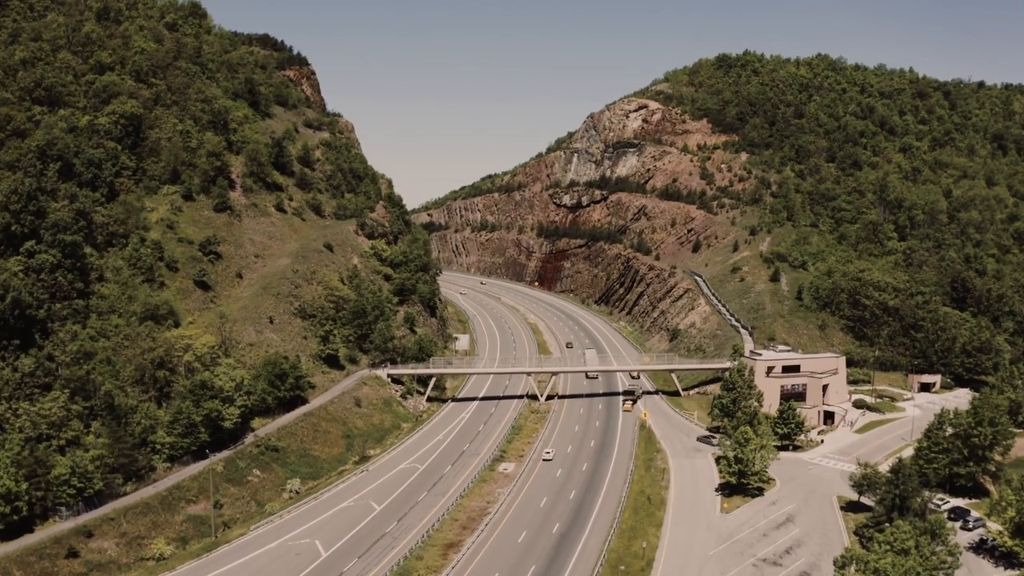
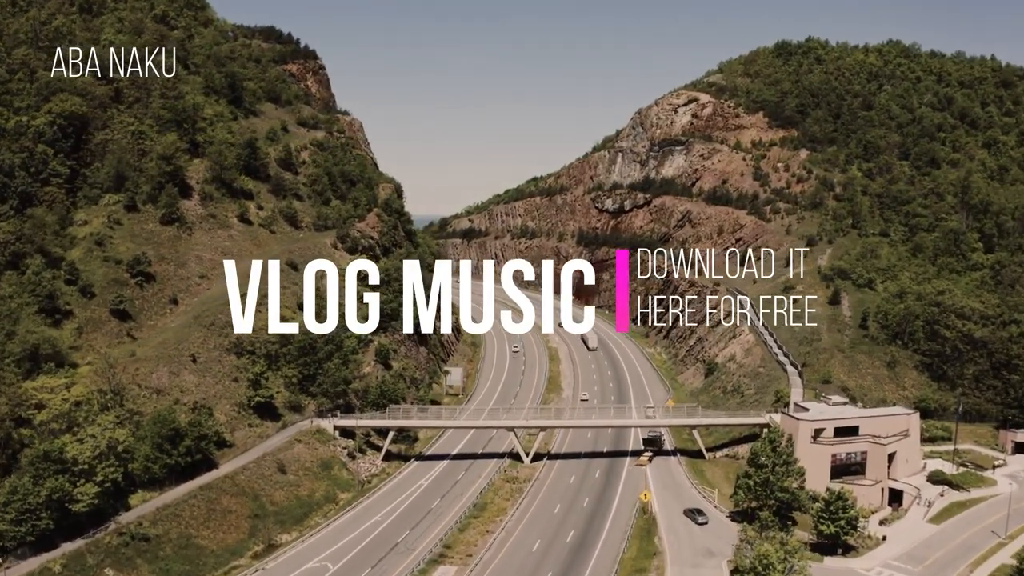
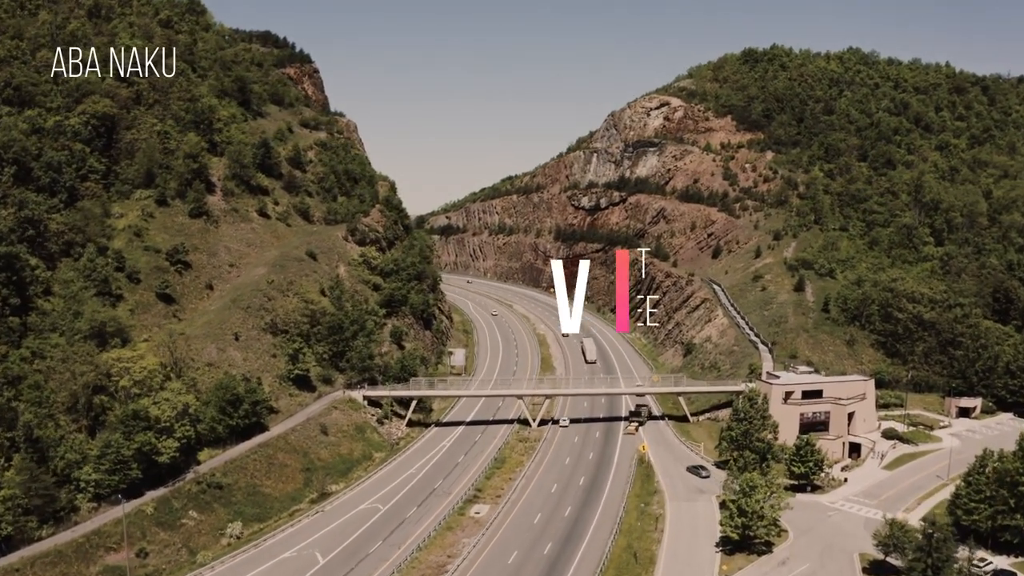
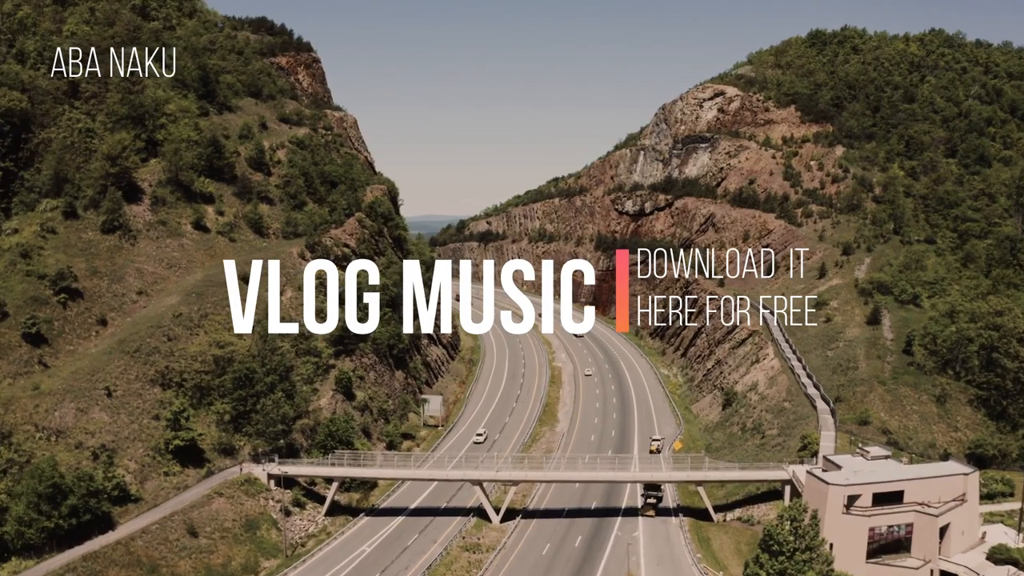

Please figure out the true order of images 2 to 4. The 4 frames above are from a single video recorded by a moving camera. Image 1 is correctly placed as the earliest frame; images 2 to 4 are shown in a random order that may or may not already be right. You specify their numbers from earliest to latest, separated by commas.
3, 2, 4
